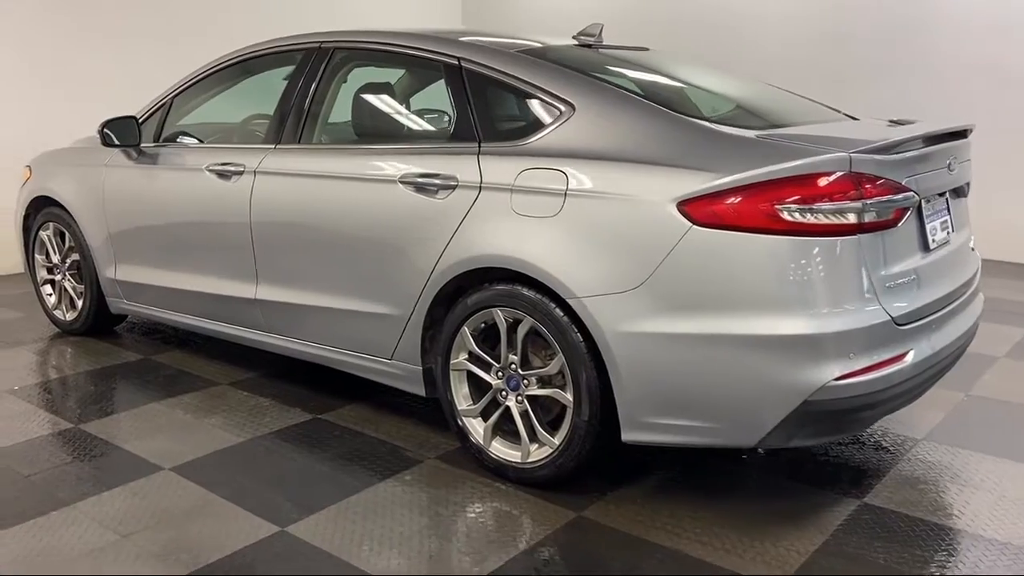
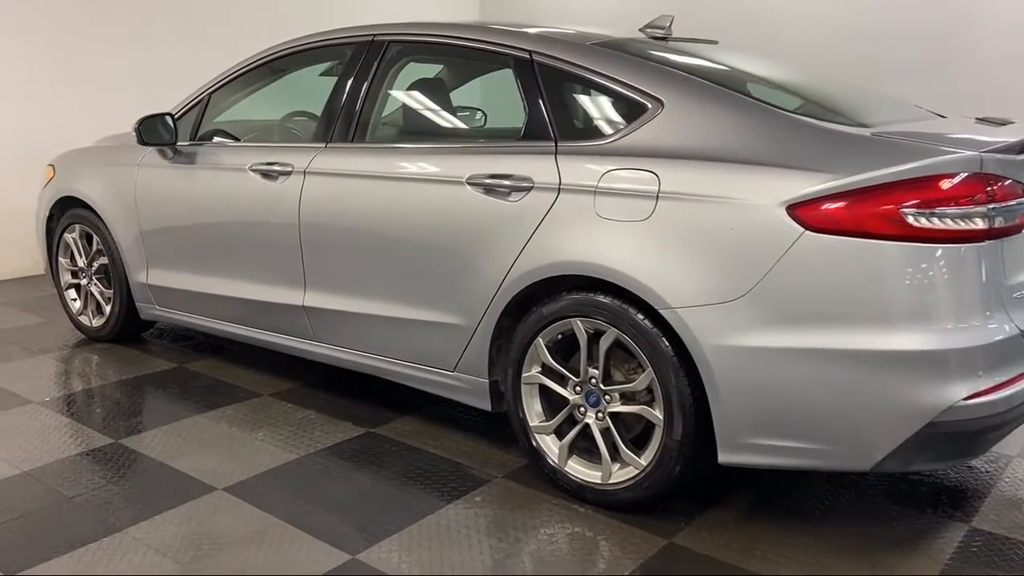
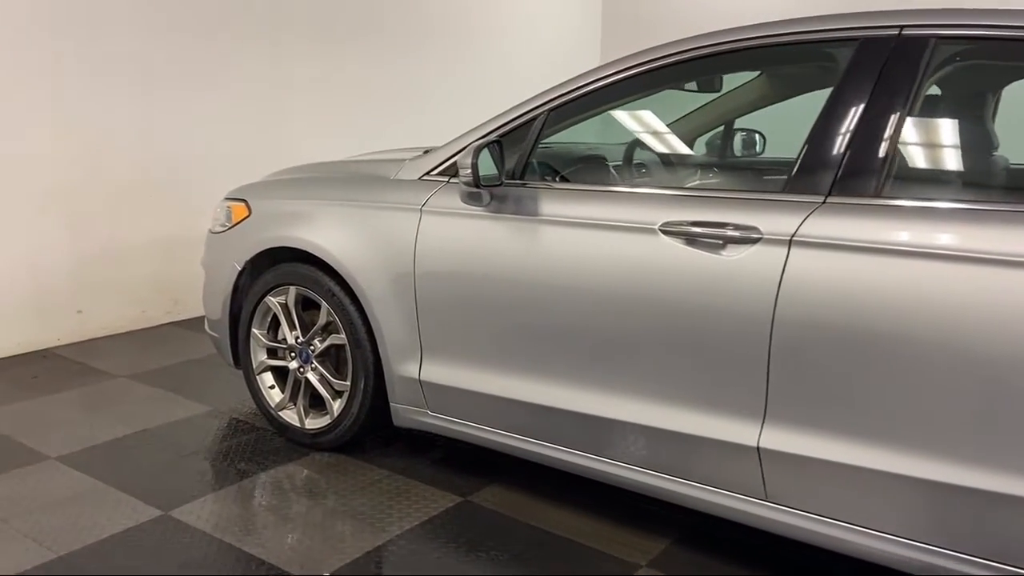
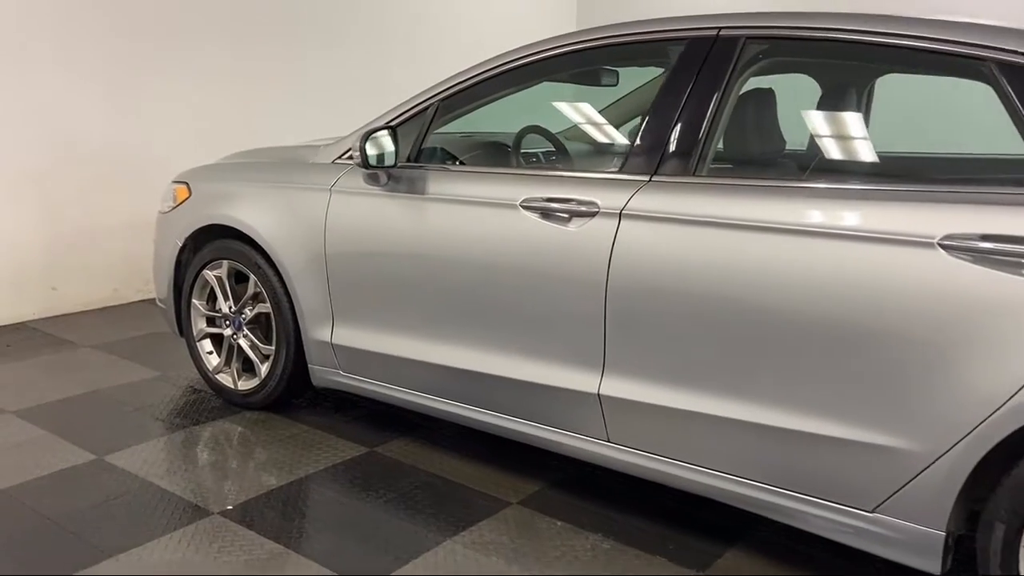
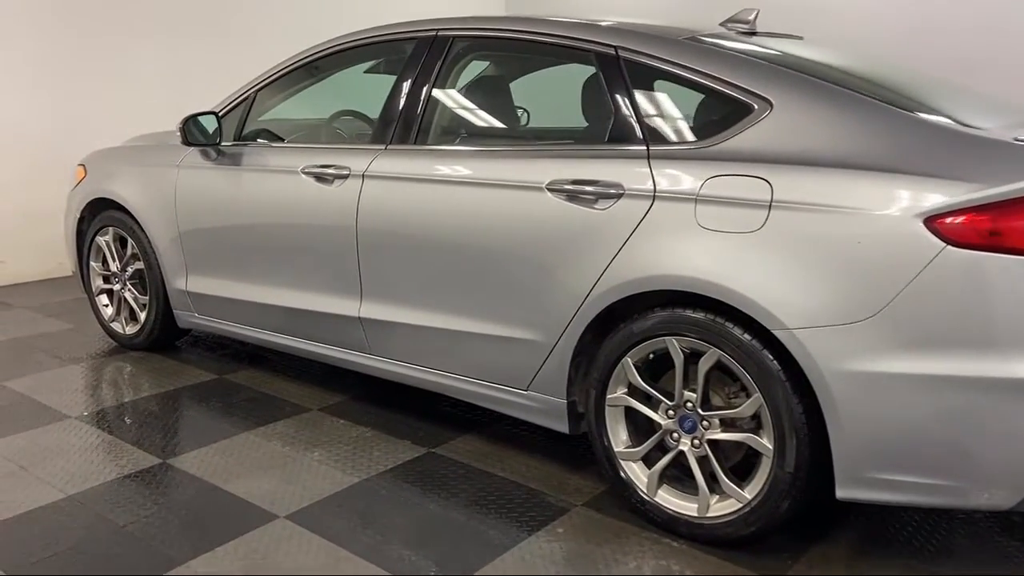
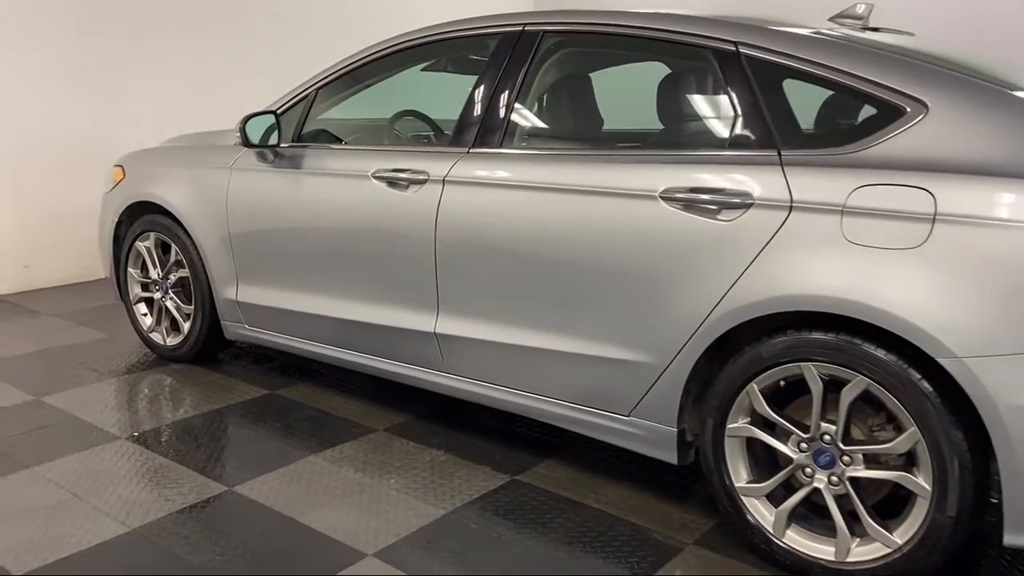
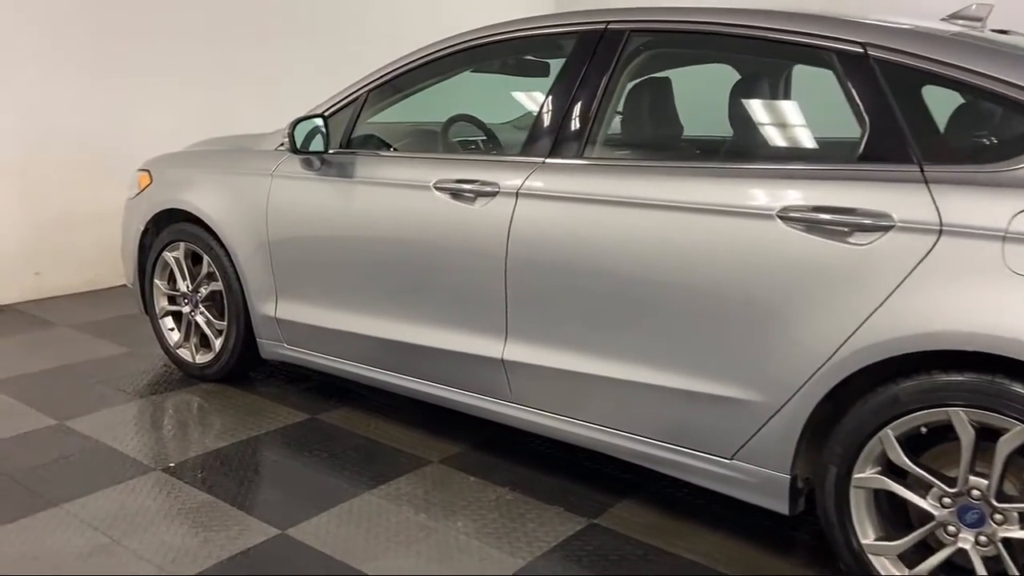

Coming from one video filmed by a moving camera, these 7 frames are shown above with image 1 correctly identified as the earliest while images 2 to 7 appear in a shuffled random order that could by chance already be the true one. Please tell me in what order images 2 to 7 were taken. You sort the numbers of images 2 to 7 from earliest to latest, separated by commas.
2, 5, 6, 7, 4, 3
